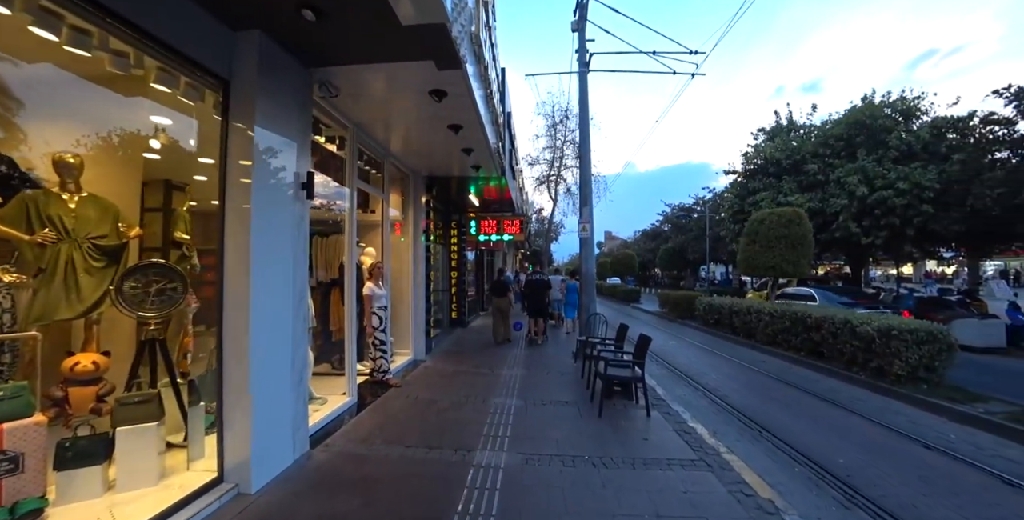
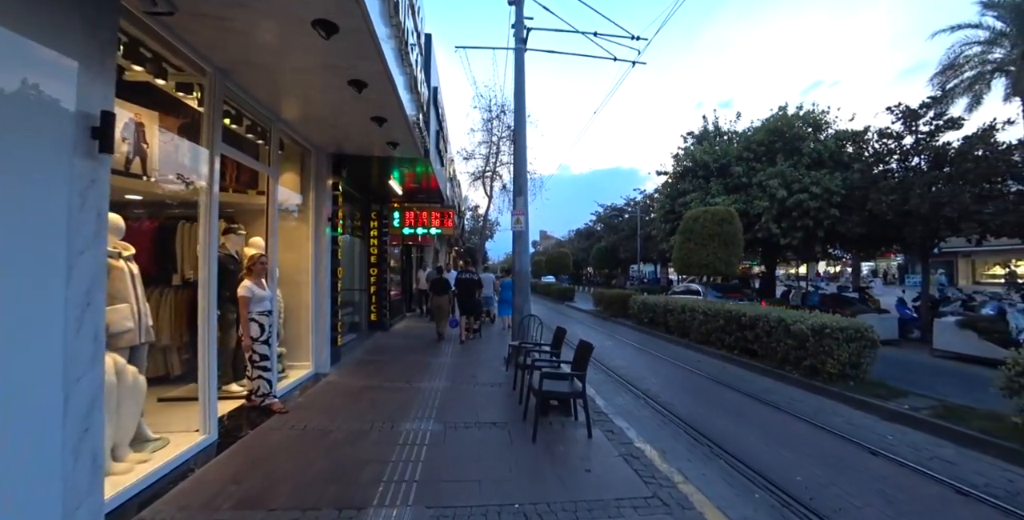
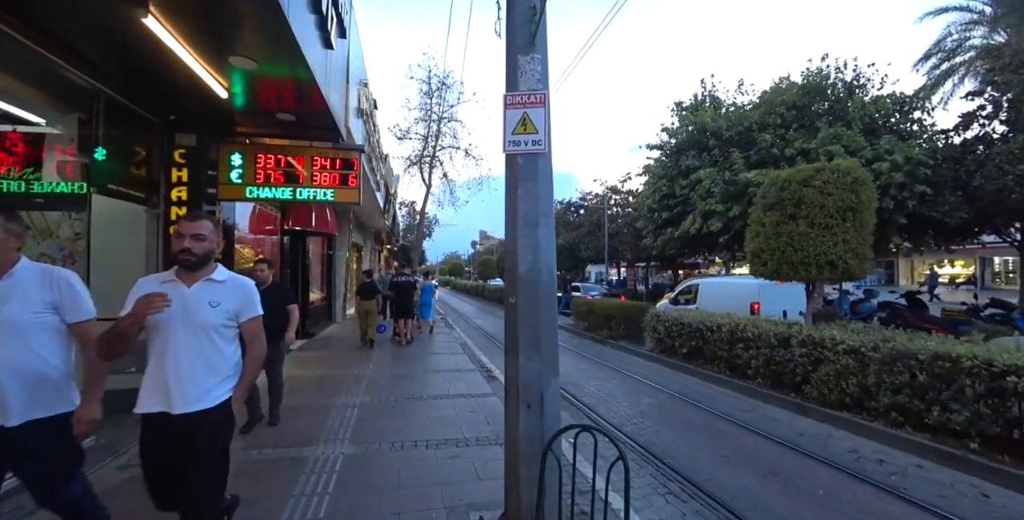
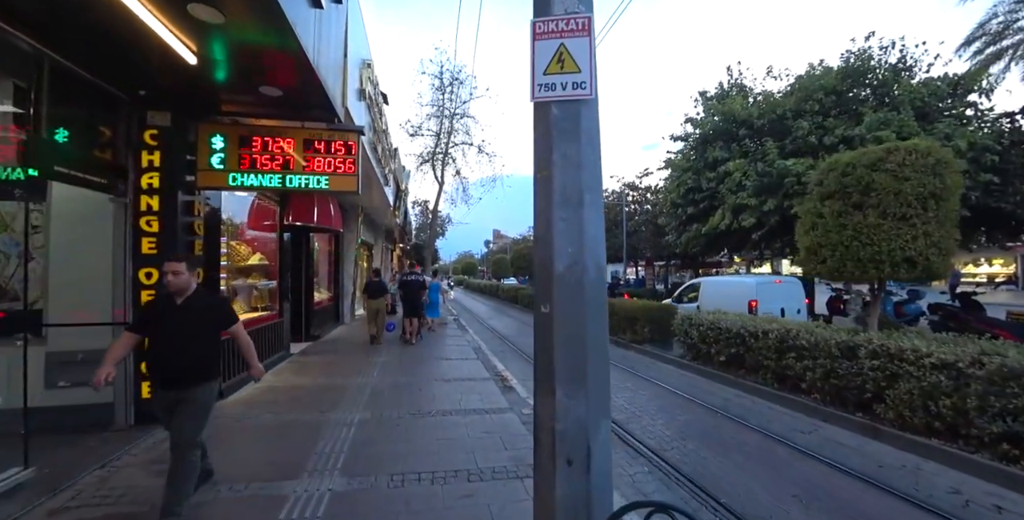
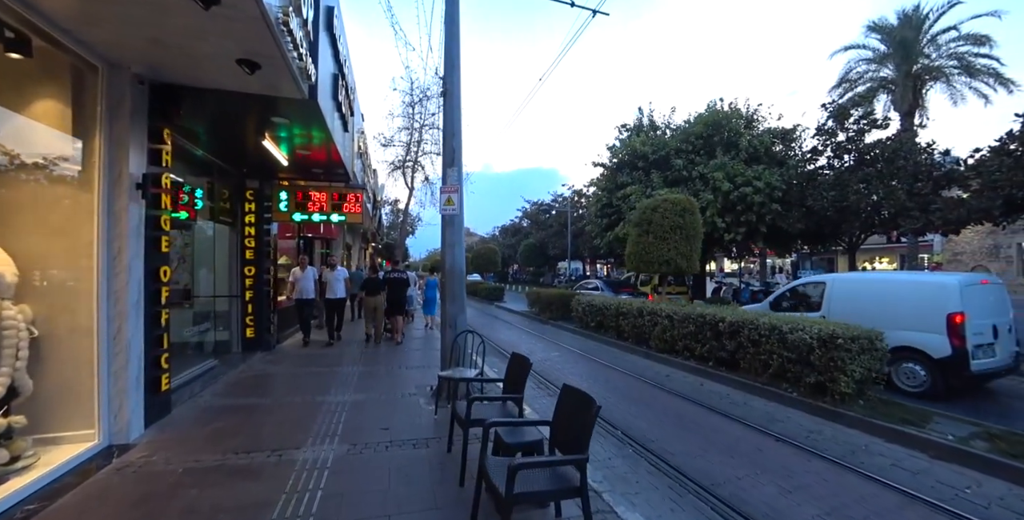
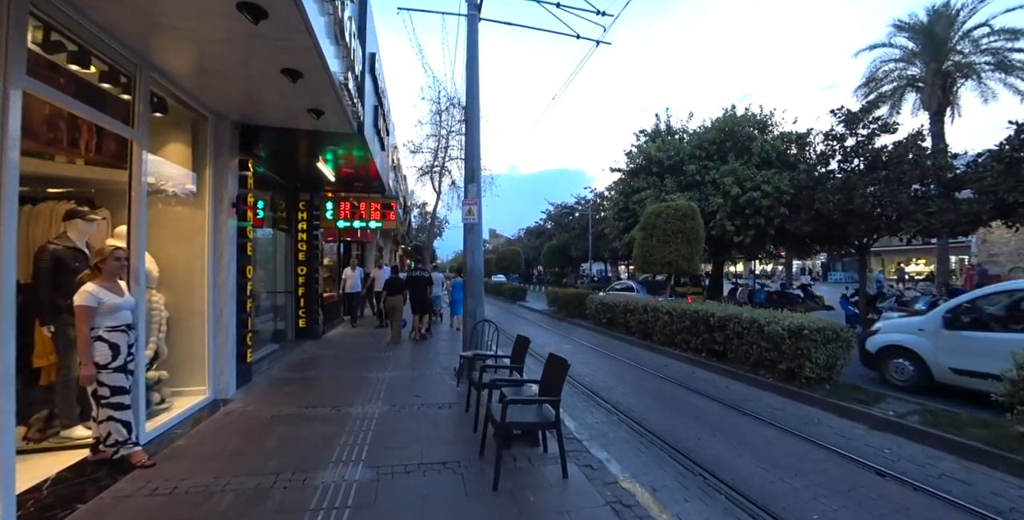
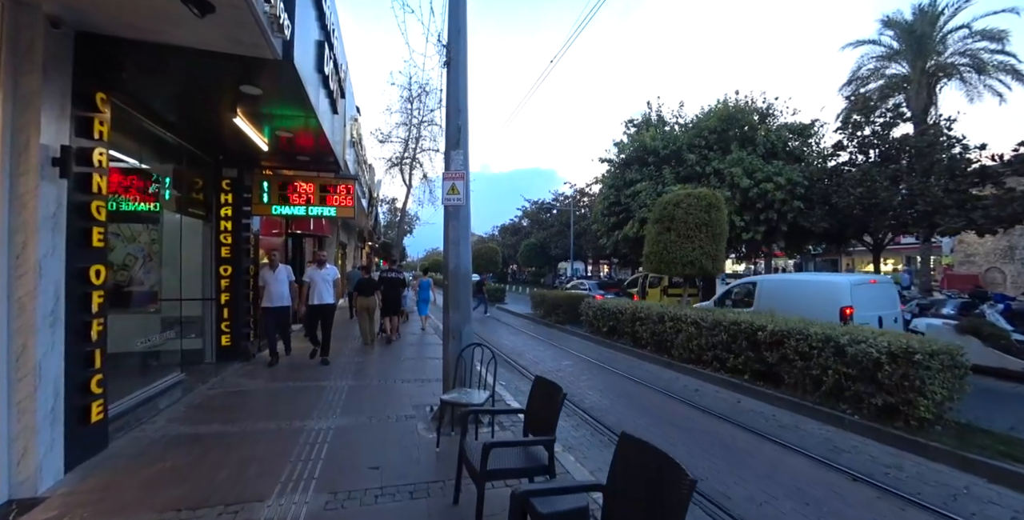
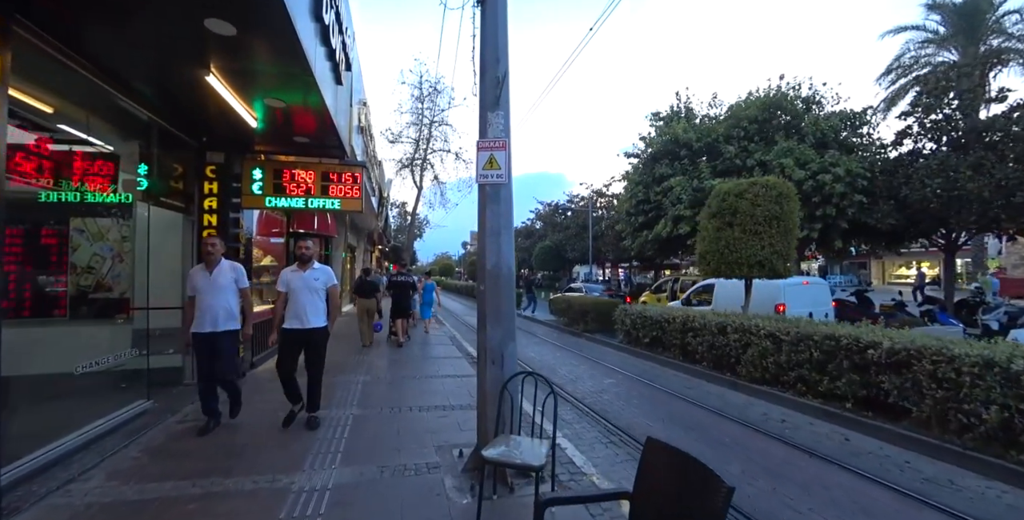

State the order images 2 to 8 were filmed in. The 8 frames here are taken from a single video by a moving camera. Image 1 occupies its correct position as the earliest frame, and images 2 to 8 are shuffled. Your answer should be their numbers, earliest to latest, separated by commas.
2, 6, 5, 7, 8, 3, 4
